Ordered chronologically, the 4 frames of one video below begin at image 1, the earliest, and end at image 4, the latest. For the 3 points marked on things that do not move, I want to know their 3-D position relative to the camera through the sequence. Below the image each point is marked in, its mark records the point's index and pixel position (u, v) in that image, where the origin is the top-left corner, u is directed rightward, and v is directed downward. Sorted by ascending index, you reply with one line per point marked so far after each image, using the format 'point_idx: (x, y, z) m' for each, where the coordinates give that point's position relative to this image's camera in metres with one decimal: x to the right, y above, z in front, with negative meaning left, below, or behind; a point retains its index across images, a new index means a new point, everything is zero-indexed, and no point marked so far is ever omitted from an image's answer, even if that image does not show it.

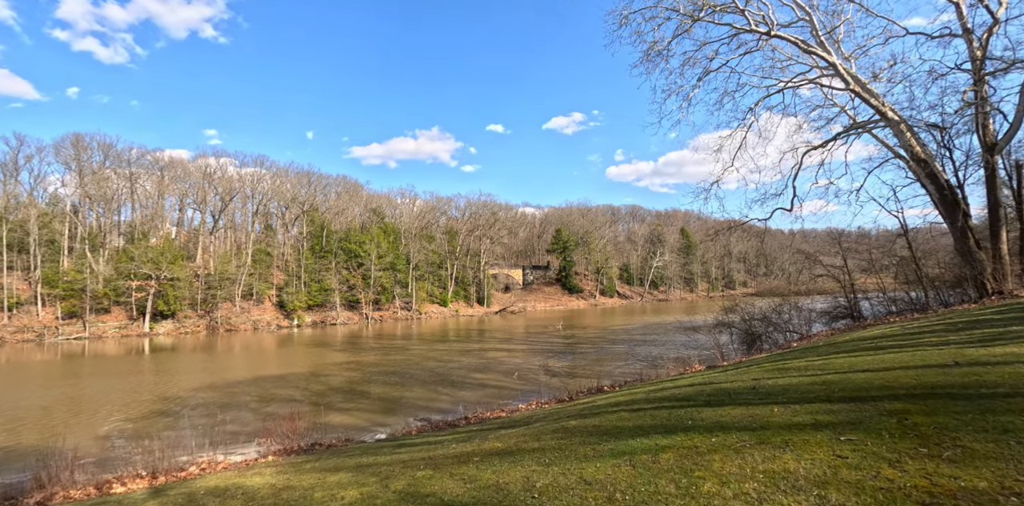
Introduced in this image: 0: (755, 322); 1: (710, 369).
0: (+8.4, -2.4, +17.8) m
1: (+4.0, -2.4, +10.6) m
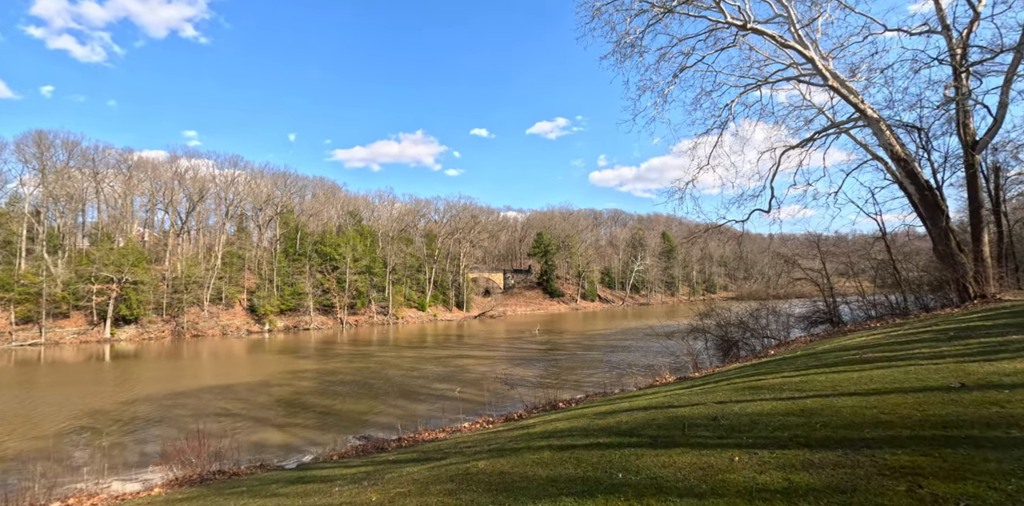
0: (+7.2, -2.4, +16.9) m
1: (+3.0, -2.4, +9.6) m
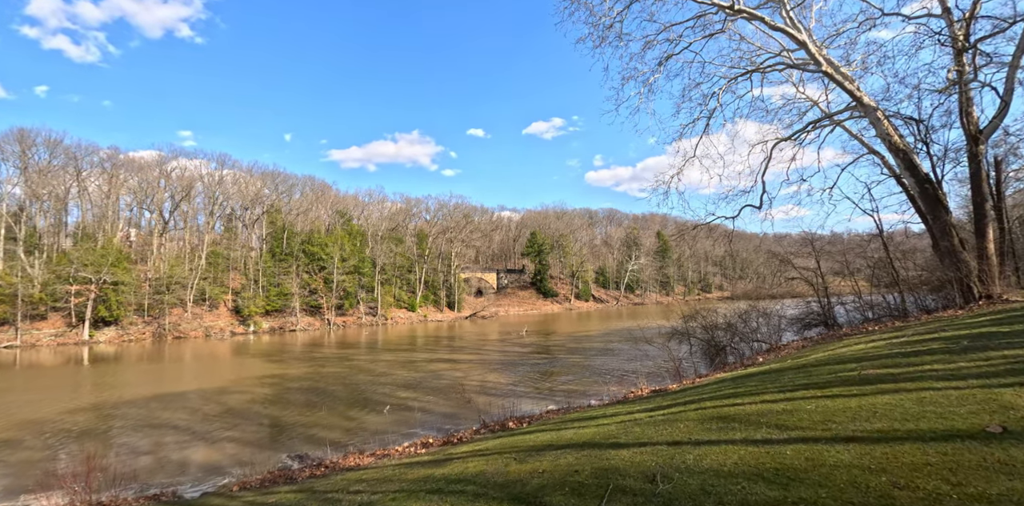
0: (+6.3, -2.4, +15.7) m
1: (+2.1, -2.3, +8.4) m
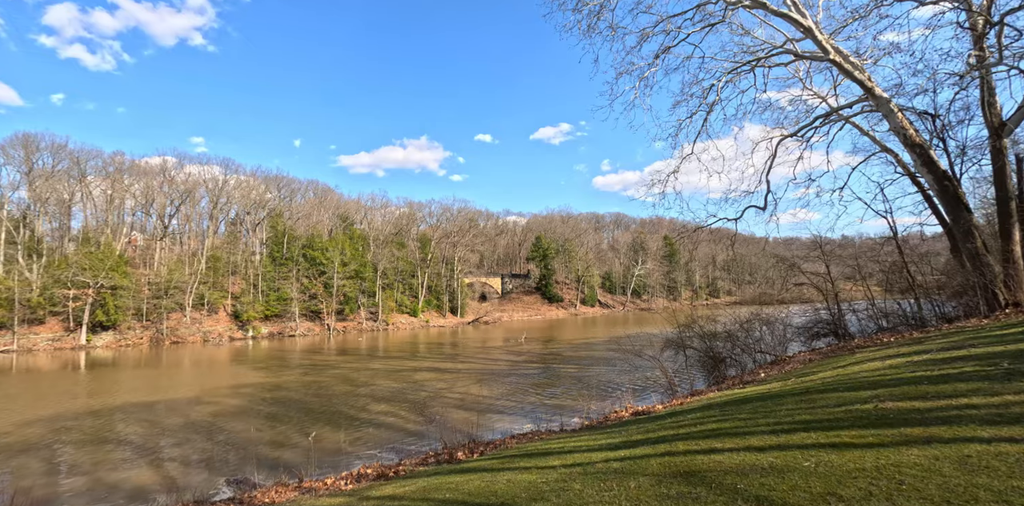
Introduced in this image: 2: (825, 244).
0: (+5.8, -2.4, +14.5) m
1: (+1.5, -2.3, +7.2) m
2: (+11.1, +0.3, +18.3) m
